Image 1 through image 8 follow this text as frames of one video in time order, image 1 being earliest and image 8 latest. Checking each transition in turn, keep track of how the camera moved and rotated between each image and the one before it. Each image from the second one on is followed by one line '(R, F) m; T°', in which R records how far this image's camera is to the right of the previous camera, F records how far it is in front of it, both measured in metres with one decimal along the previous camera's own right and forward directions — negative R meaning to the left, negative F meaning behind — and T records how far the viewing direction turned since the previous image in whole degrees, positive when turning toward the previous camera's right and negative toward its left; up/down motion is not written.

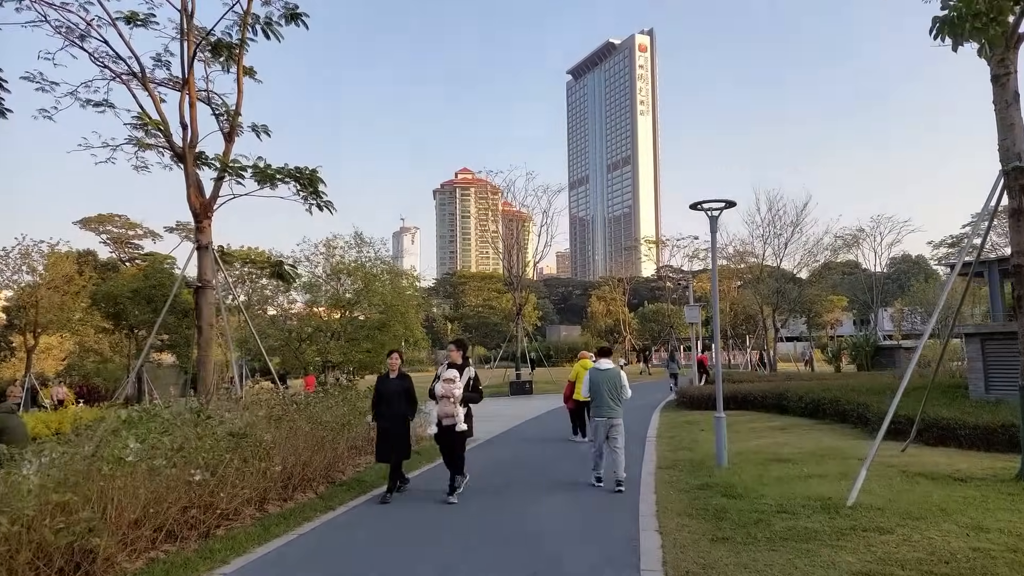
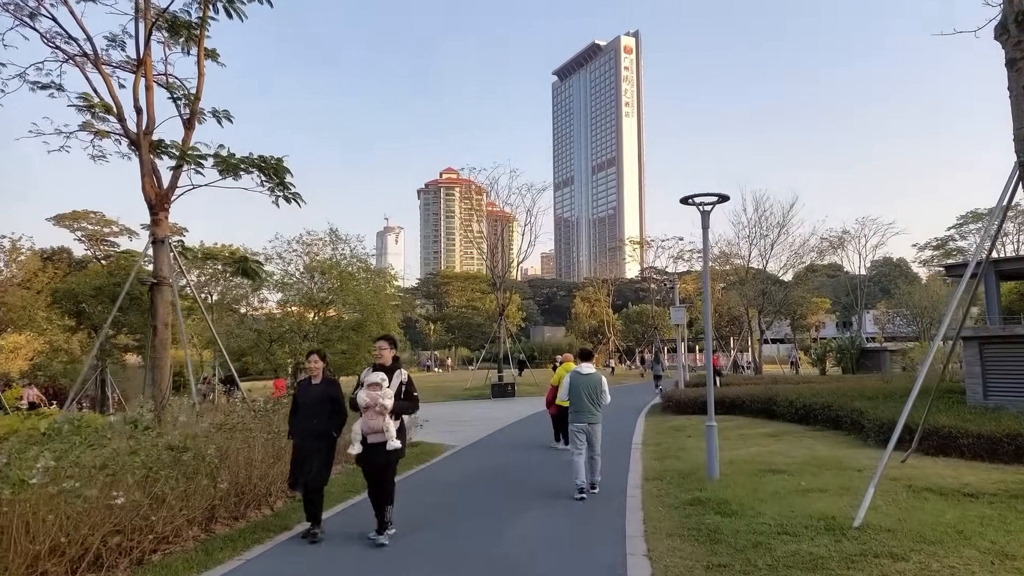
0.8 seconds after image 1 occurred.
(+0.1, +0.6) m; +1°
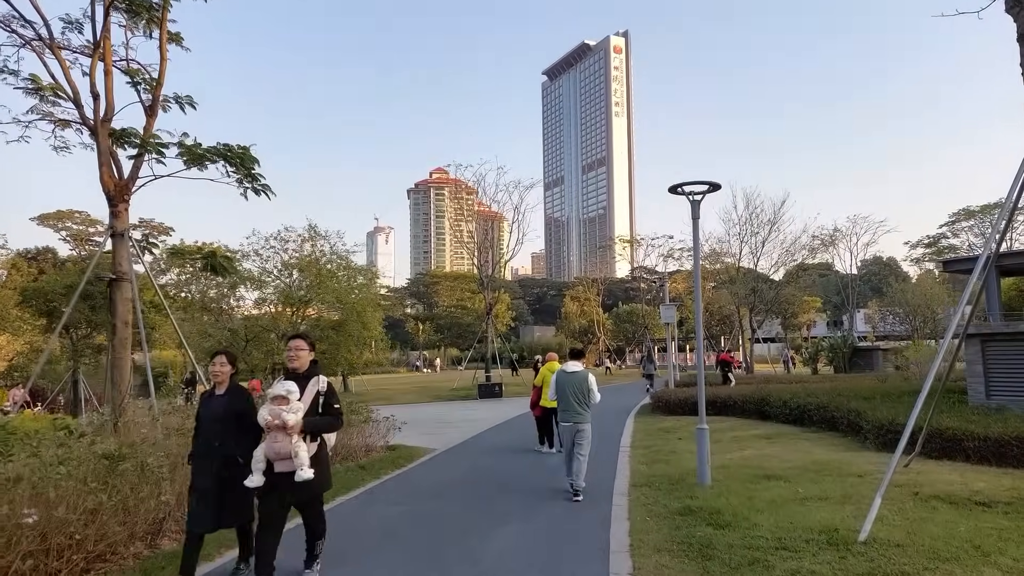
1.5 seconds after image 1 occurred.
(+0.1, +0.5) m; +1°
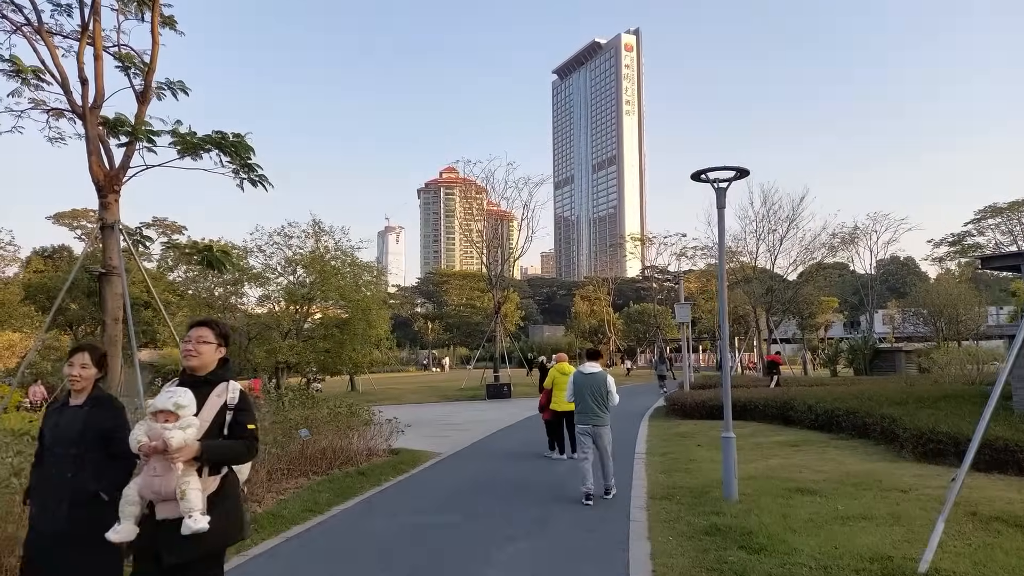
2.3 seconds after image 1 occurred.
(0.0, +0.6) m; -1°
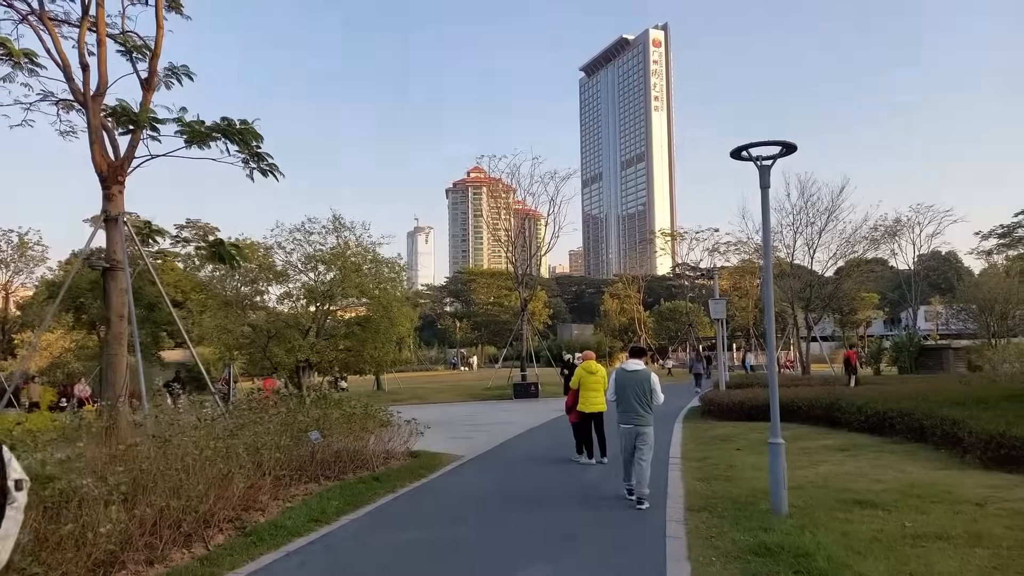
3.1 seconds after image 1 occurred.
(+0.1, +0.6) m; -2°
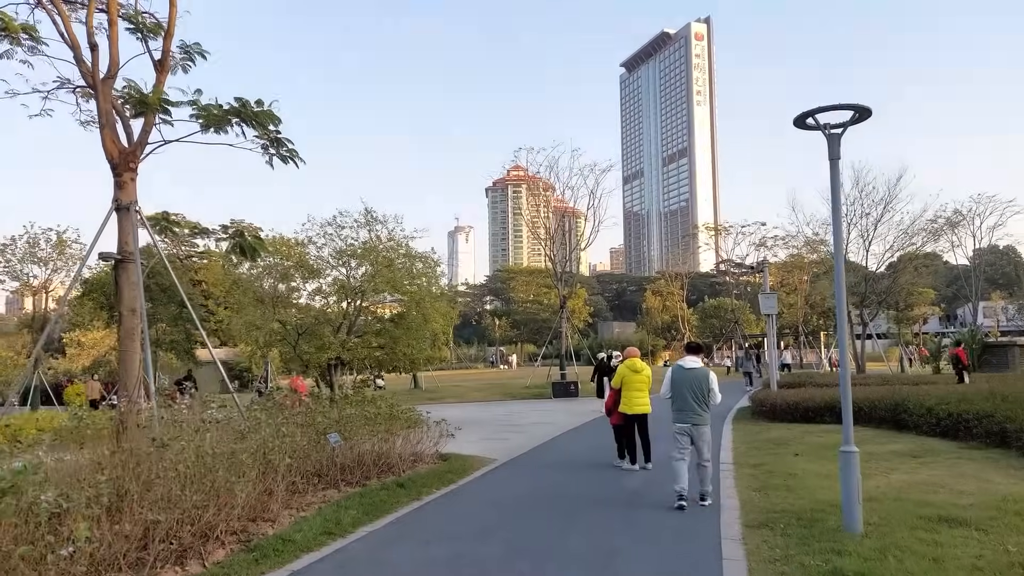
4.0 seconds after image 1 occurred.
(+0.1, +0.7) m; -3°
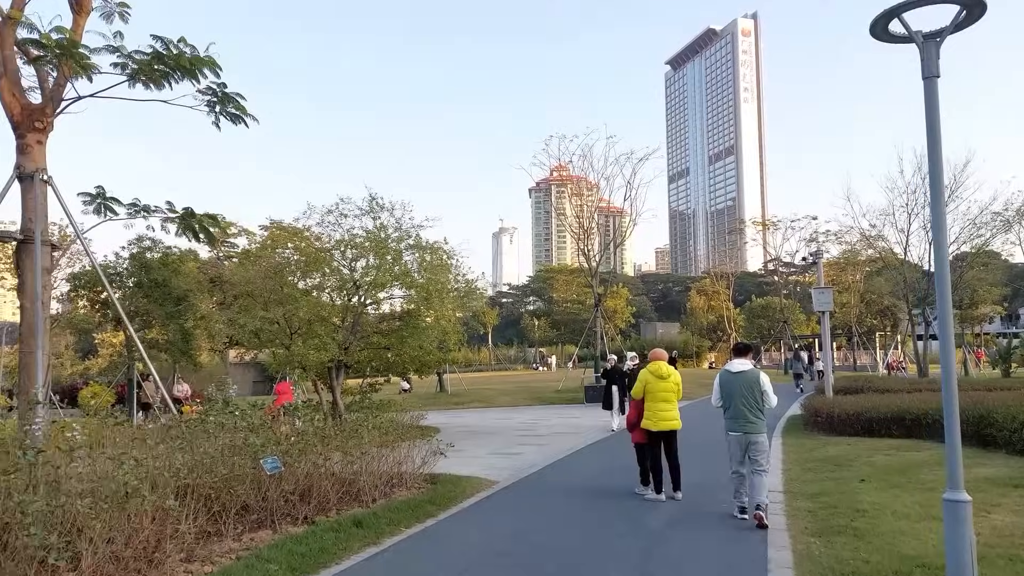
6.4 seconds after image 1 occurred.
(+0.5, +1.6) m; -4°
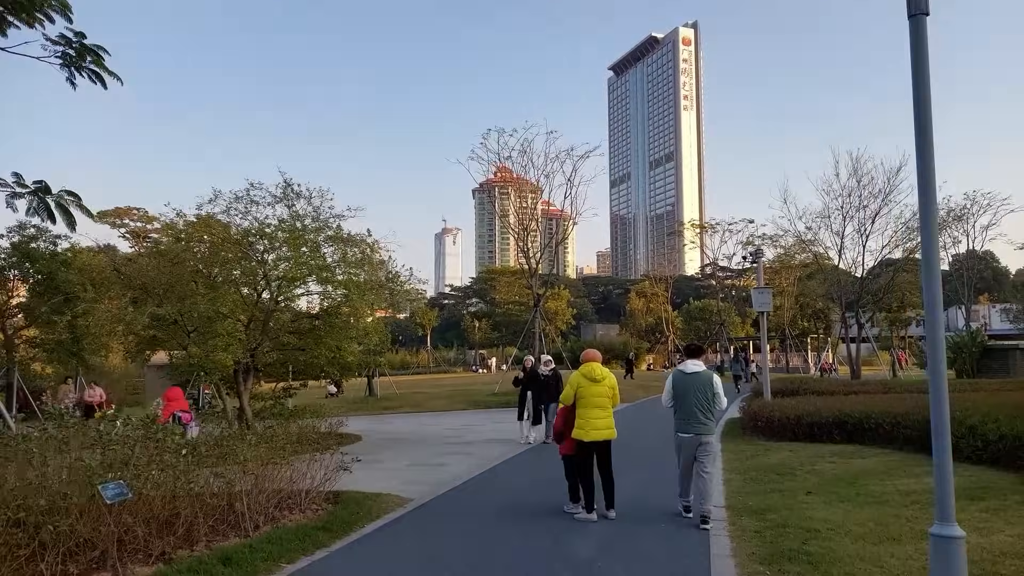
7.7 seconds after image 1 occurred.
(+0.3, +0.9) m; +5°
